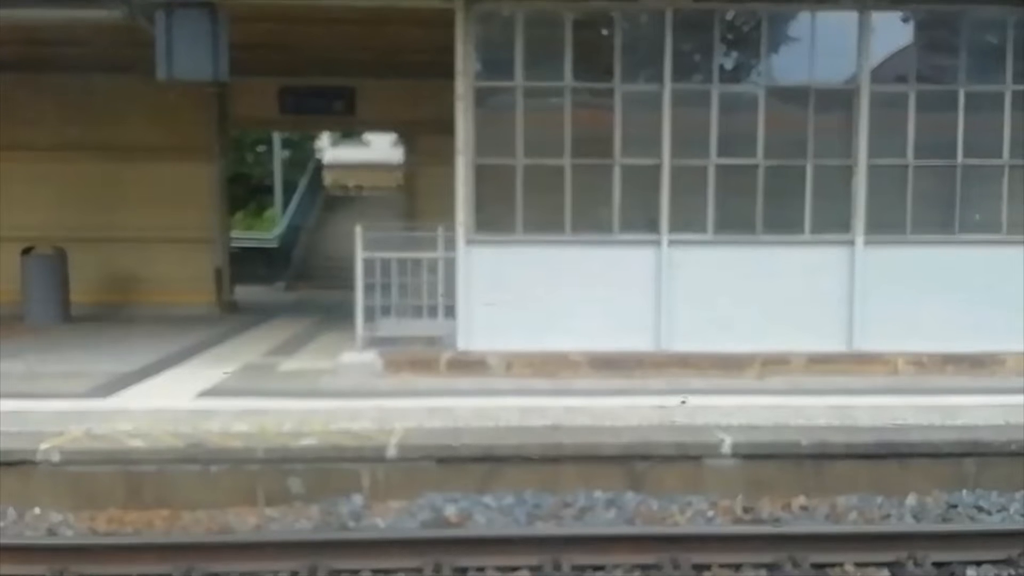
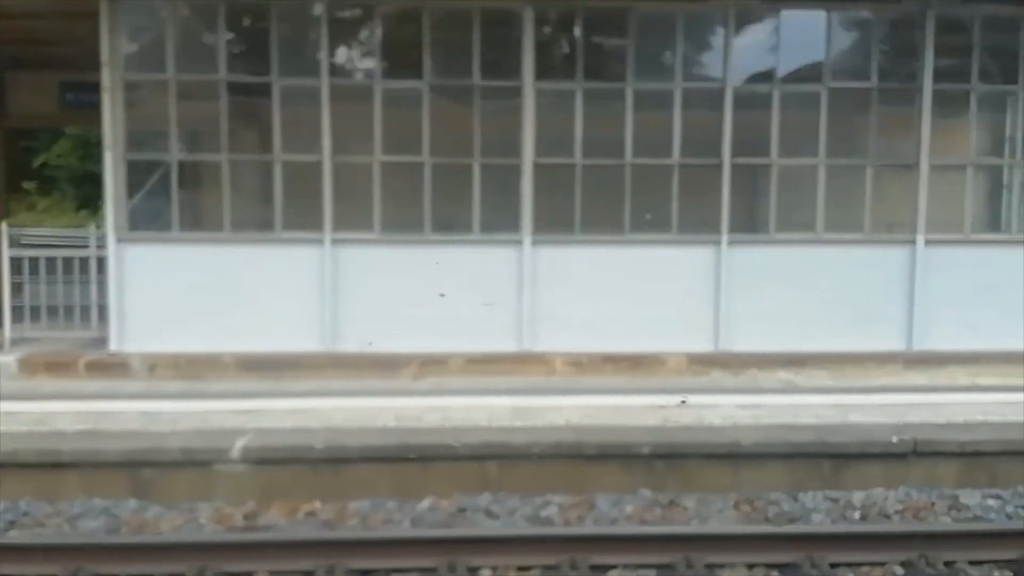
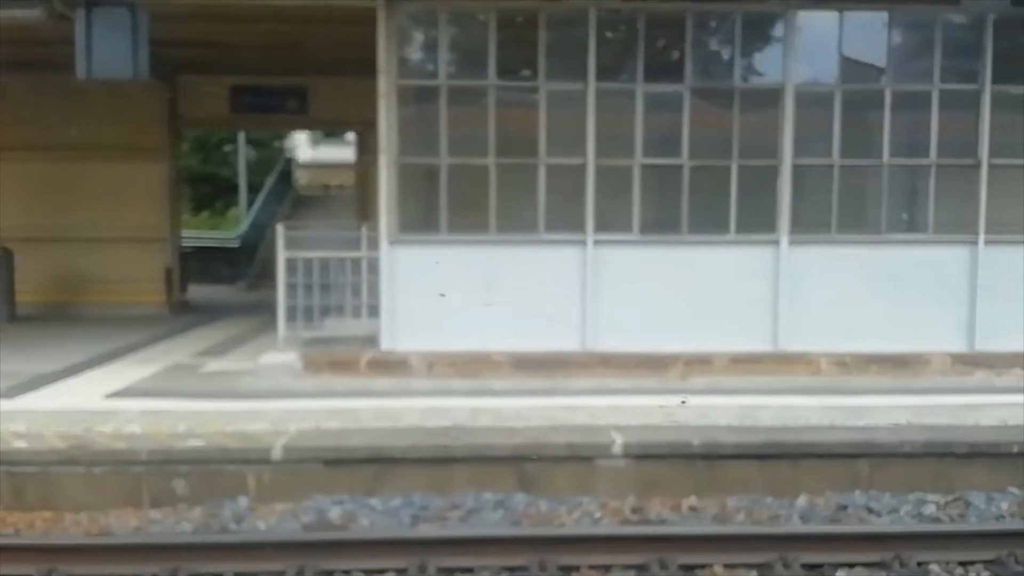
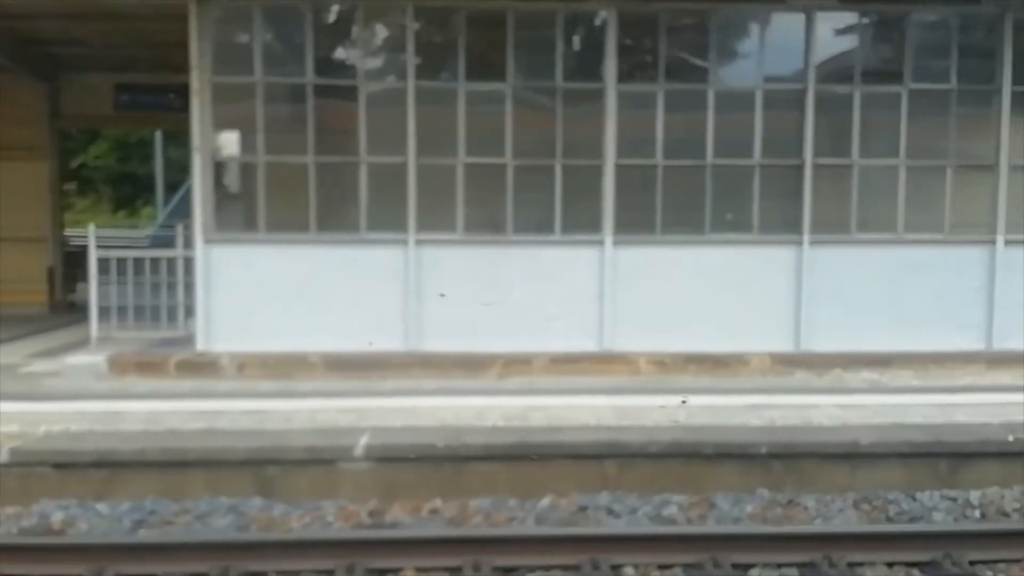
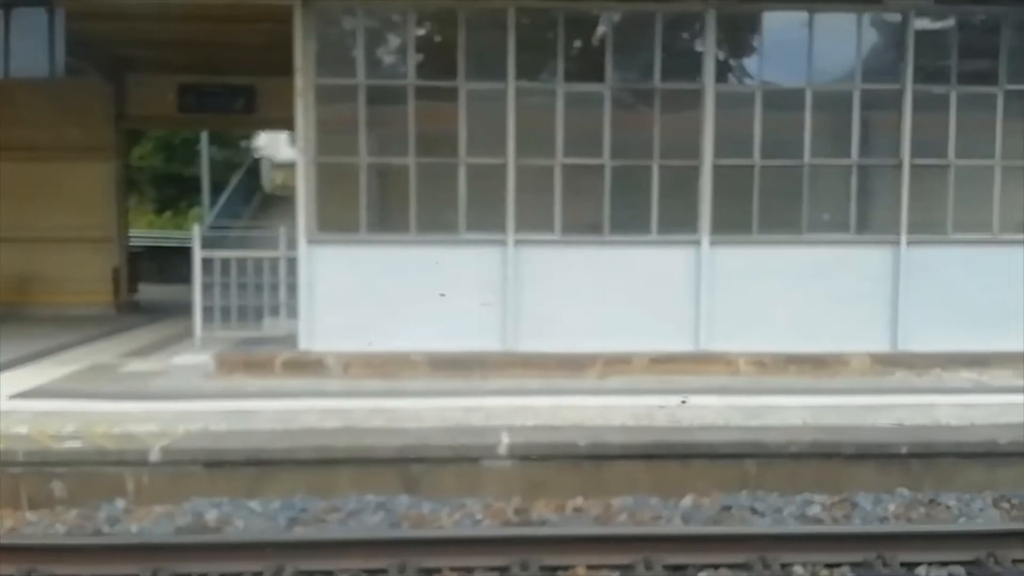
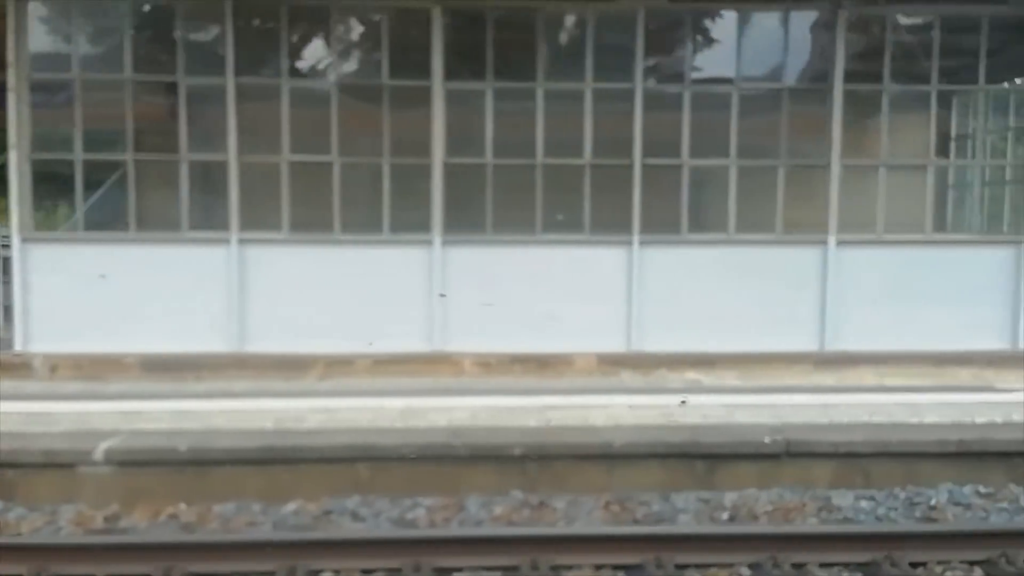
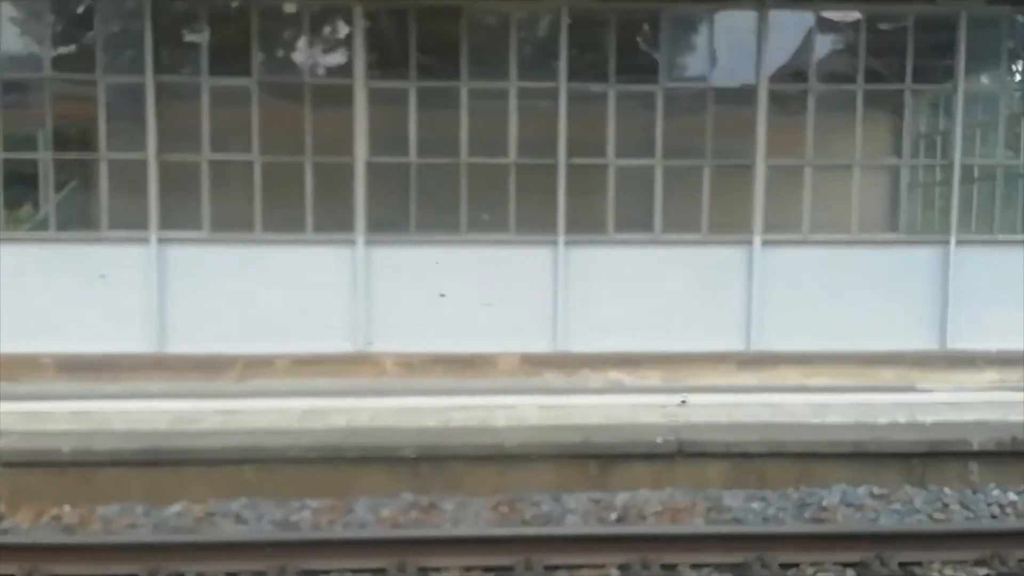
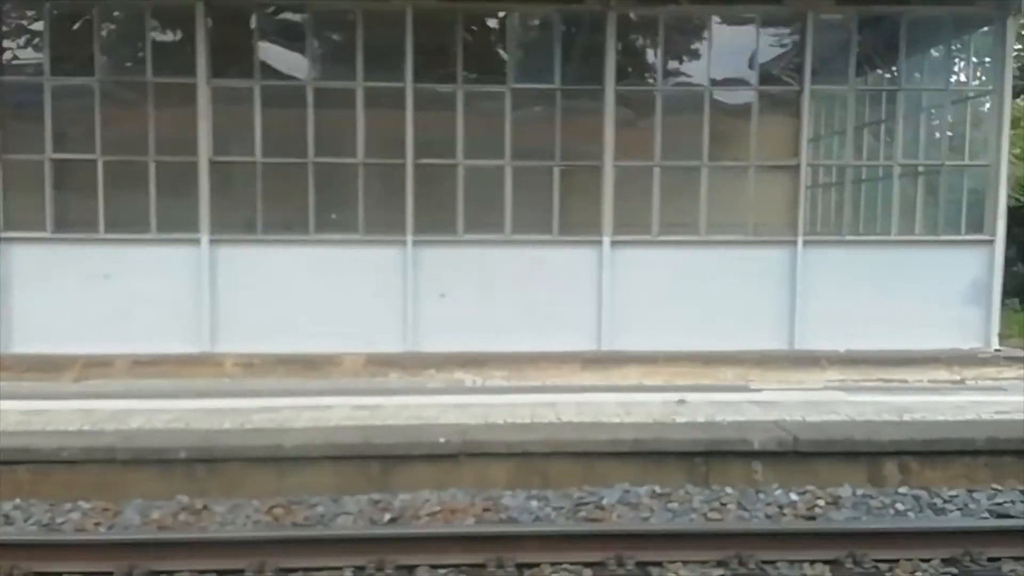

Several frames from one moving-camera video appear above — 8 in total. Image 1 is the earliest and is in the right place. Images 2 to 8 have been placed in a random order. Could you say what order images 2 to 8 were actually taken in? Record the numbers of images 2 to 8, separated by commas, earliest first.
3, 5, 4, 2, 6, 7, 8
